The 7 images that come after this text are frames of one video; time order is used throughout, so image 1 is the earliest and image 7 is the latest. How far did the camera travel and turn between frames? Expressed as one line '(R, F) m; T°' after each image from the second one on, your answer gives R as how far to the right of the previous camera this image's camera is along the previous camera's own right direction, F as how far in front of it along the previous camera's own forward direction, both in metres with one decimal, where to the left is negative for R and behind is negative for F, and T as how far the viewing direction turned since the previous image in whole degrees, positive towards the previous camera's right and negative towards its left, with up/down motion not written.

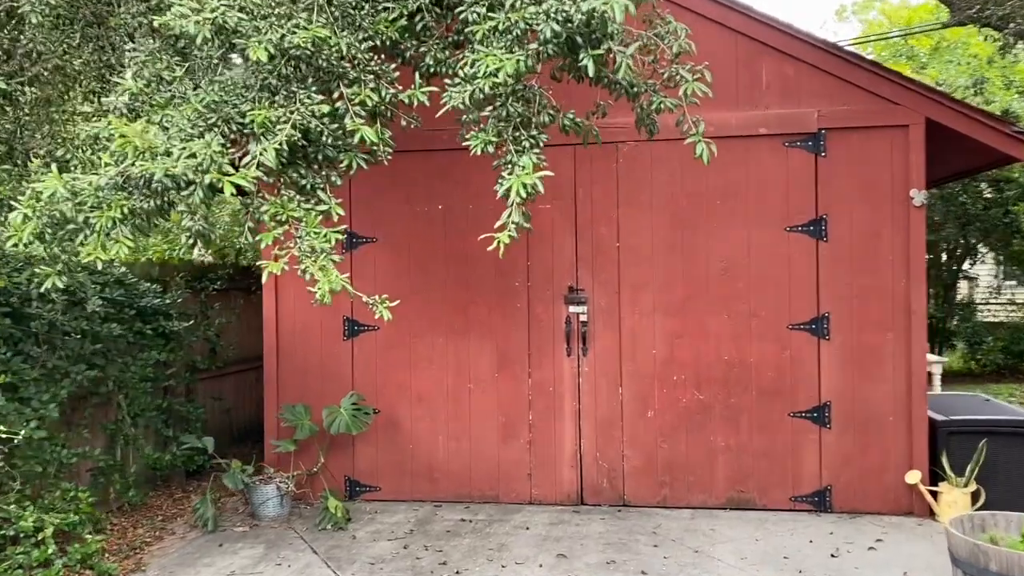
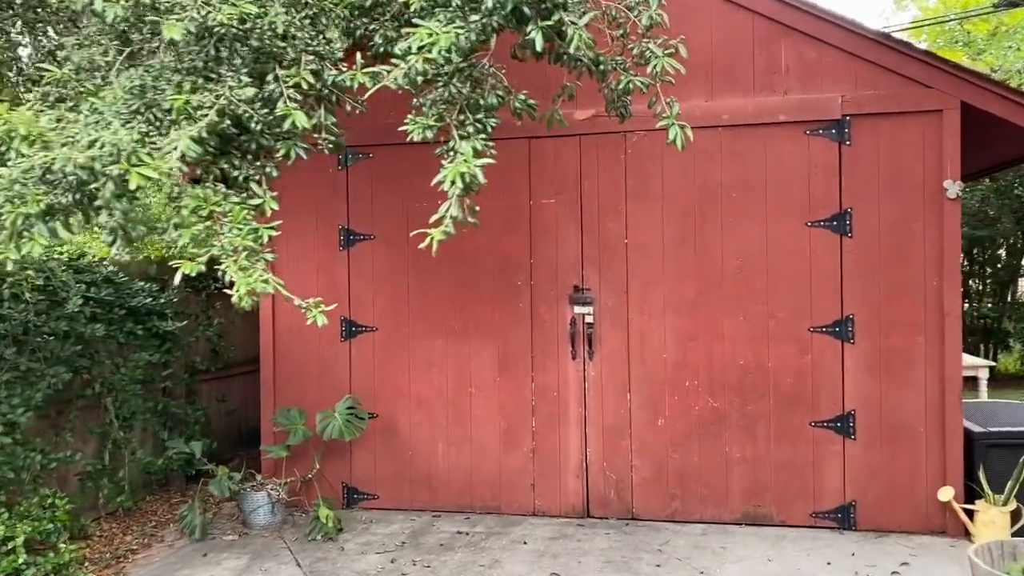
(+0.3, +0.3) m; -3°
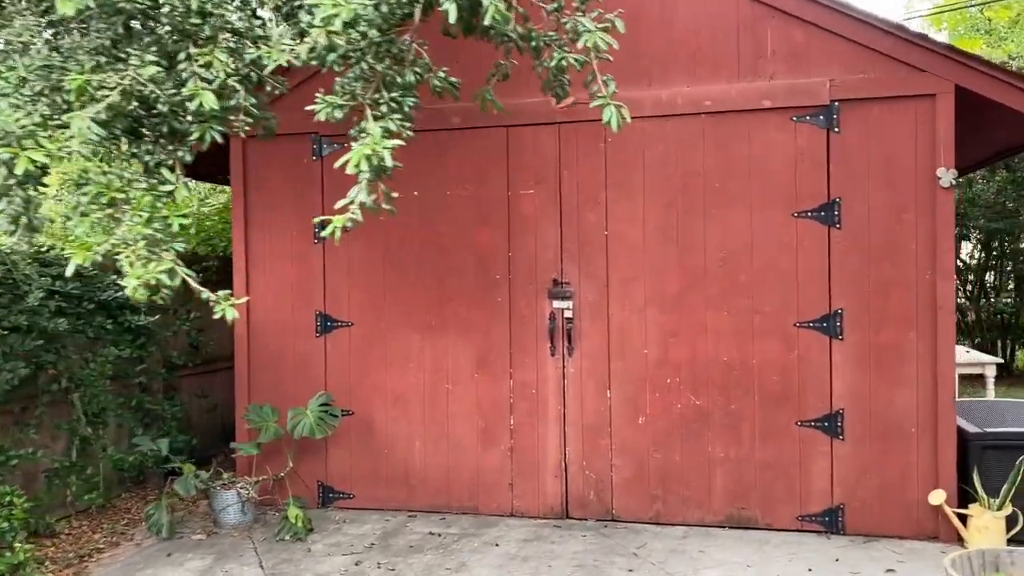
(+0.2, +0.2) m; -2°
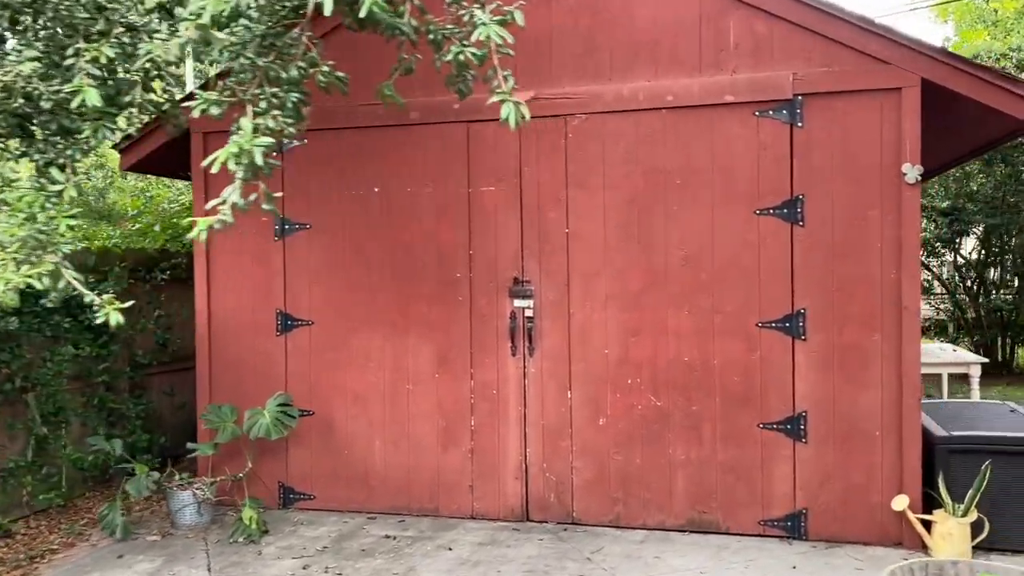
(+0.3, +0.1) m; -1°
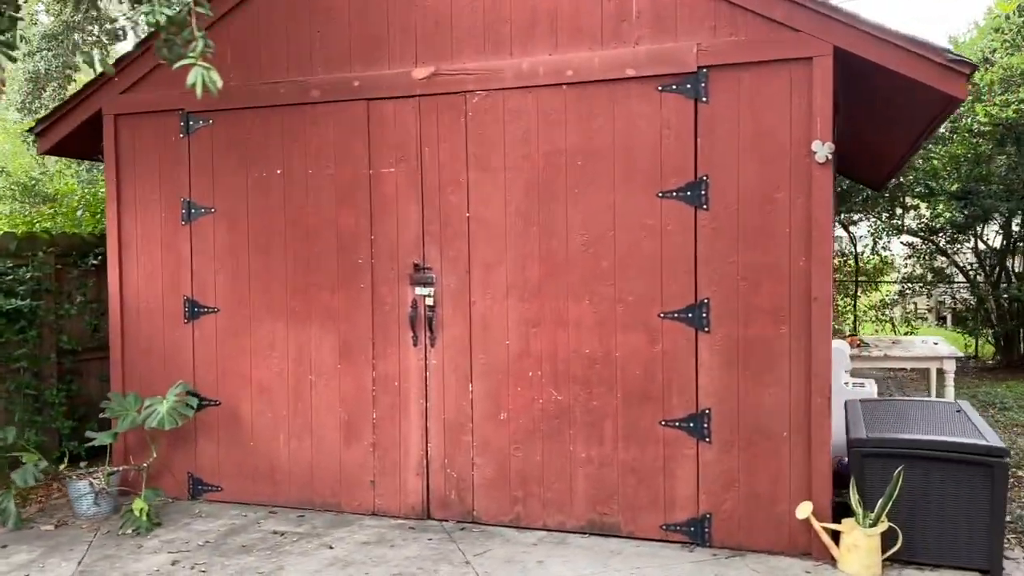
(+0.8, +0.2) m; -4°
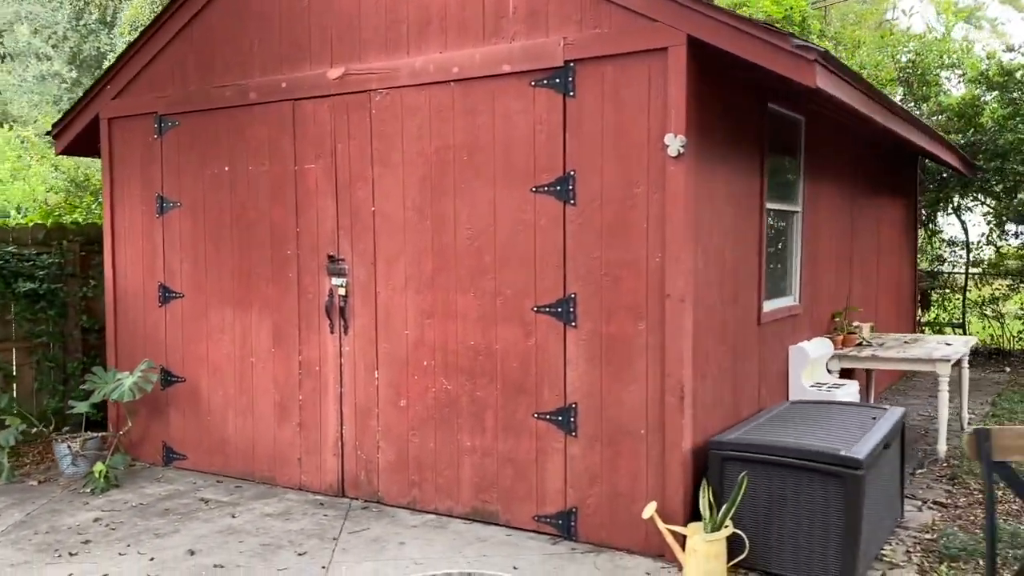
(+1.3, 0.0) m; -12°
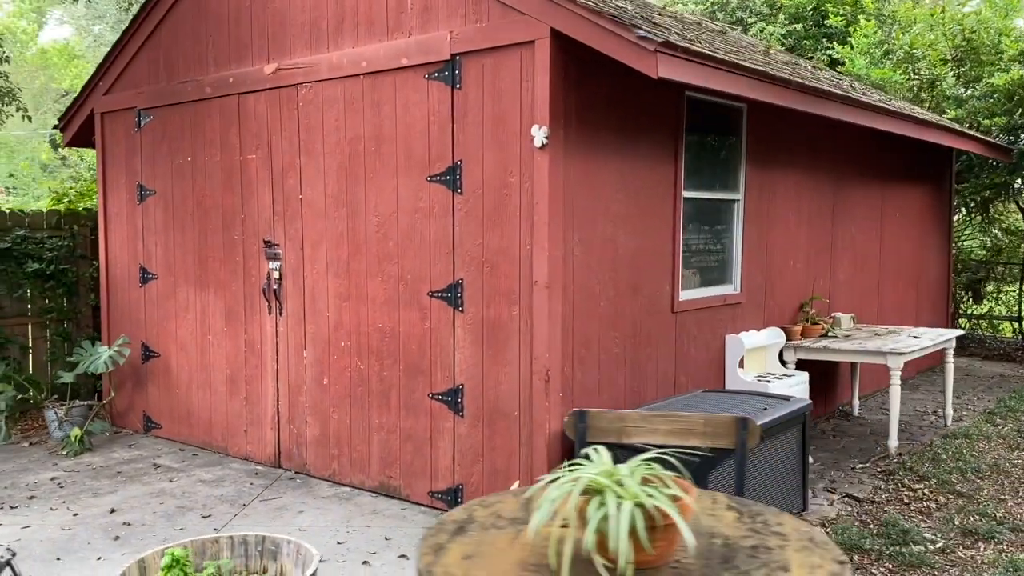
(+1.0, -0.1) m; -7°
